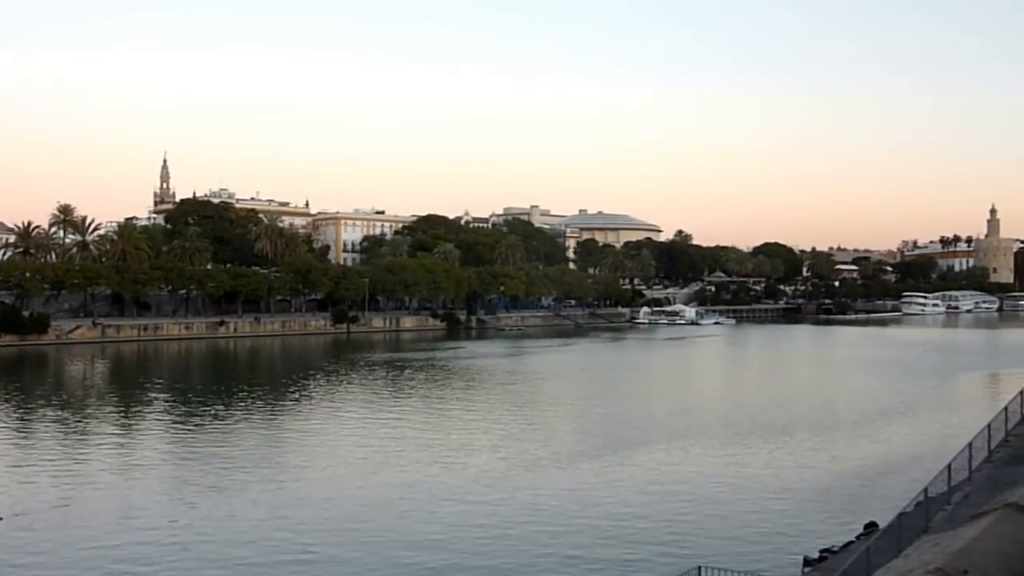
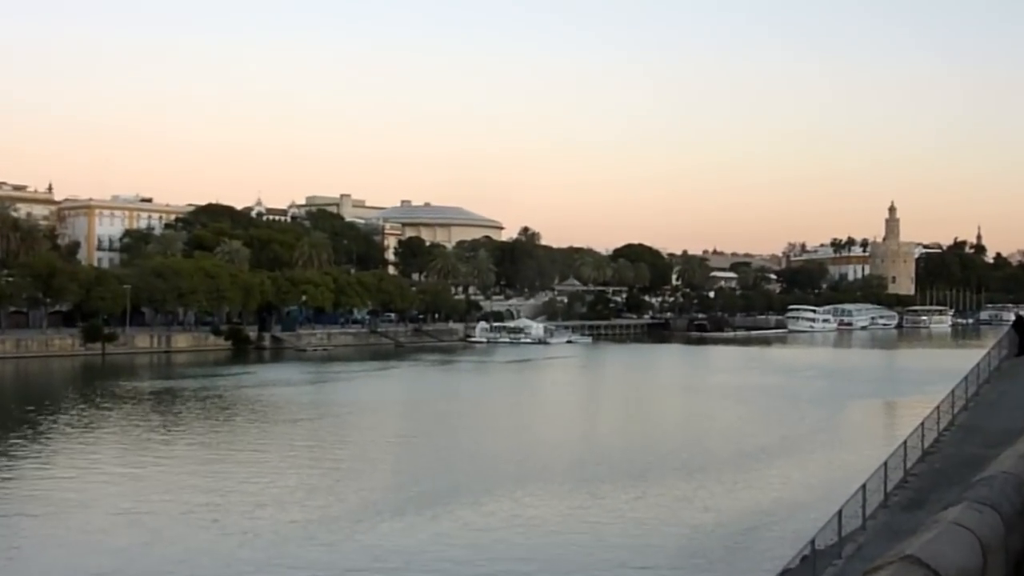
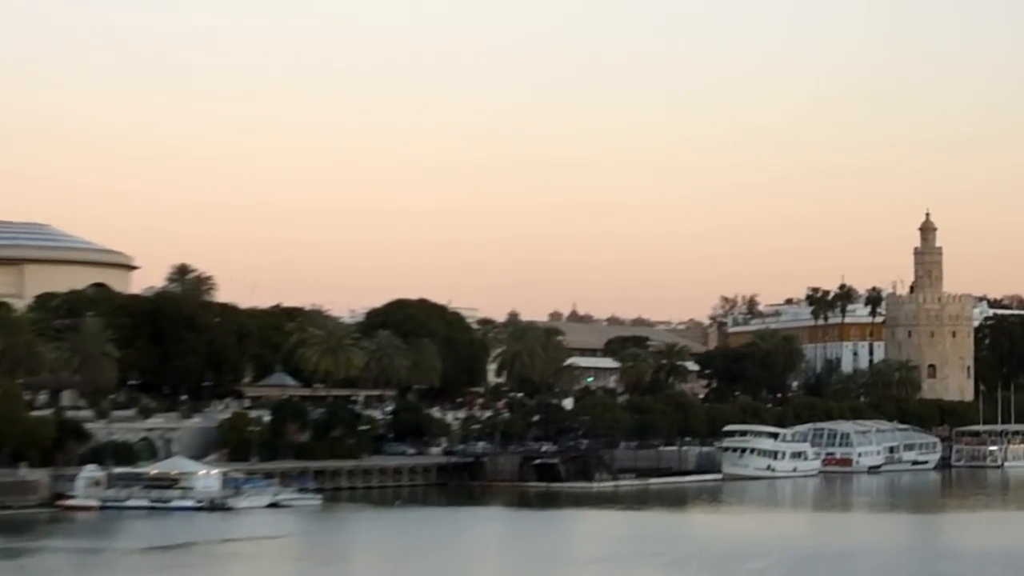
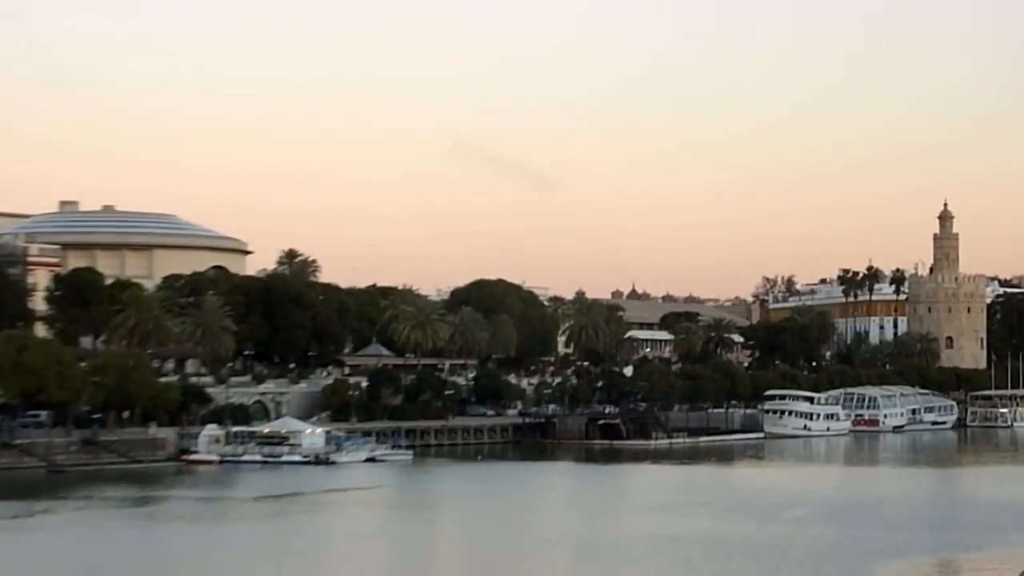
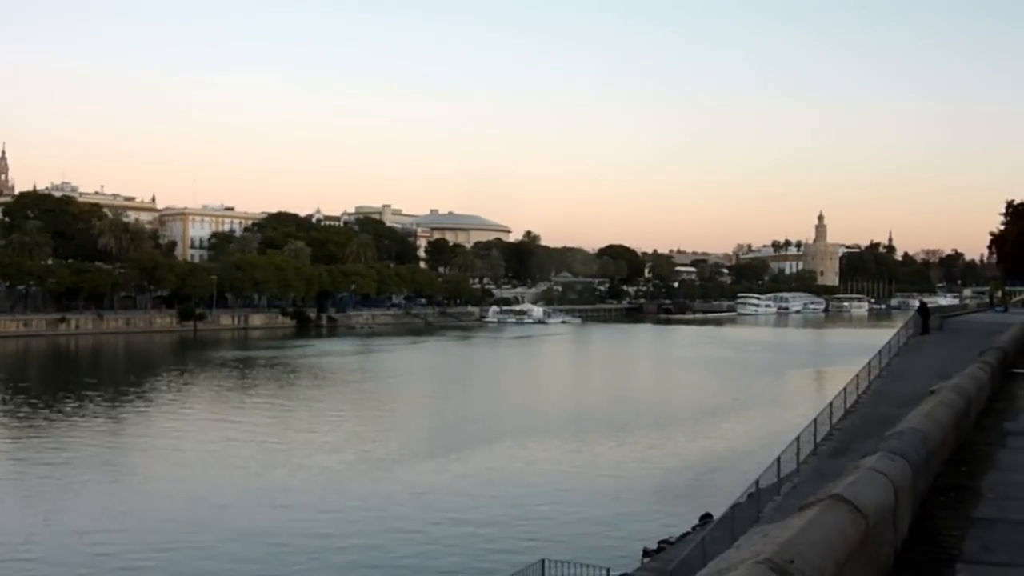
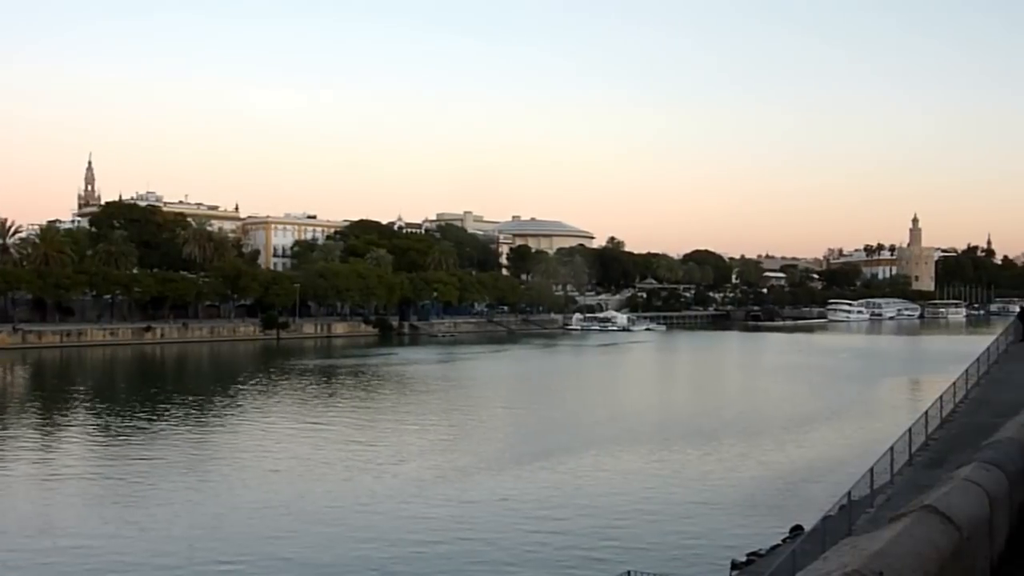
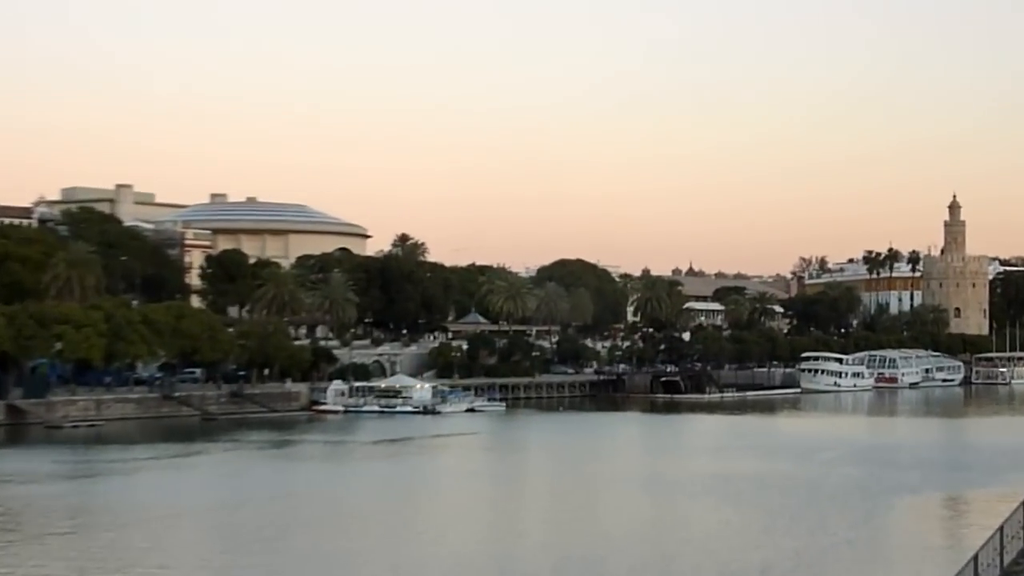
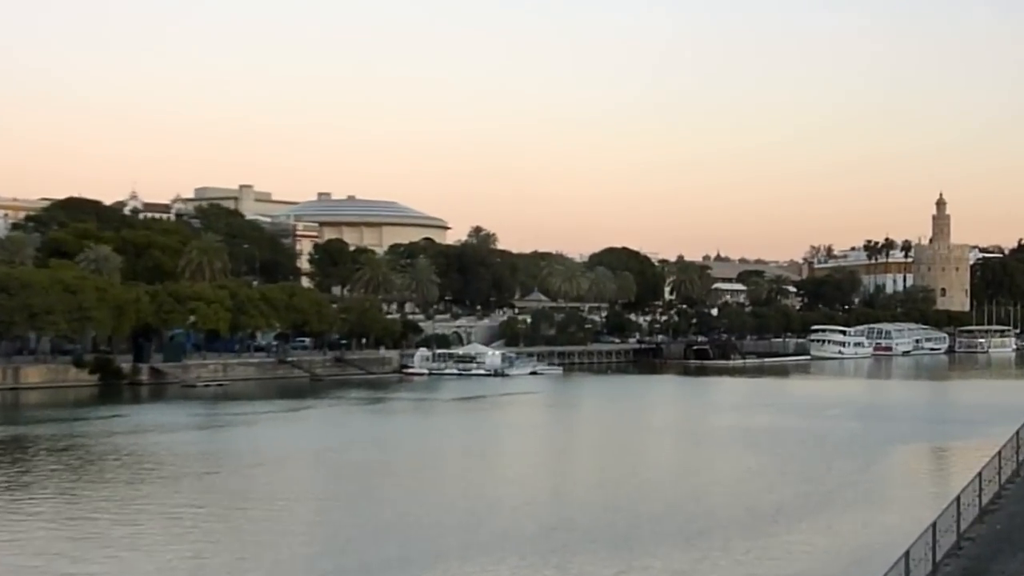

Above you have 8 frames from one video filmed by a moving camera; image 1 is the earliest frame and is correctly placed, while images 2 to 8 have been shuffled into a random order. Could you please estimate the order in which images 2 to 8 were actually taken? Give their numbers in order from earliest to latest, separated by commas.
6, 5, 2, 8, 7, 4, 3
